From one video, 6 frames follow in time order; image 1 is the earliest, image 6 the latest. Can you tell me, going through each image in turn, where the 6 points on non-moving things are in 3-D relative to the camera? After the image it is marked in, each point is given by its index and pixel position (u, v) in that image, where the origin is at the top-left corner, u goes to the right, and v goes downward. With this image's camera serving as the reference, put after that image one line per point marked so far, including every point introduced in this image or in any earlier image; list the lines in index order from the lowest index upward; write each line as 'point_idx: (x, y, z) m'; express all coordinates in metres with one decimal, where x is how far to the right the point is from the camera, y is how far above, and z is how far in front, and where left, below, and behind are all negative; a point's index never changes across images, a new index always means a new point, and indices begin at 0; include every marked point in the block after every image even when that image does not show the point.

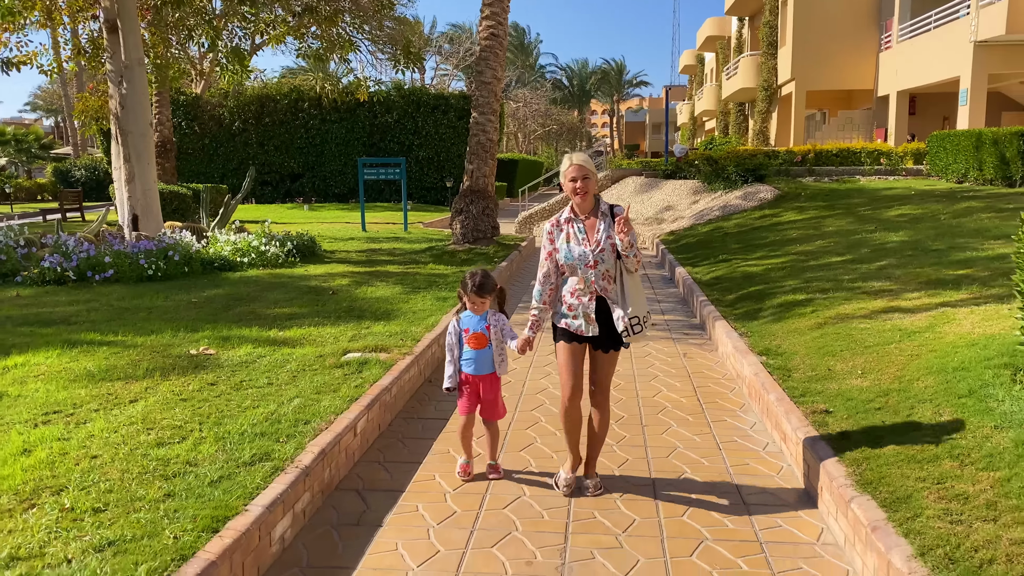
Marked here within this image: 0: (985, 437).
0: (+2.1, -0.7, +3.8) m
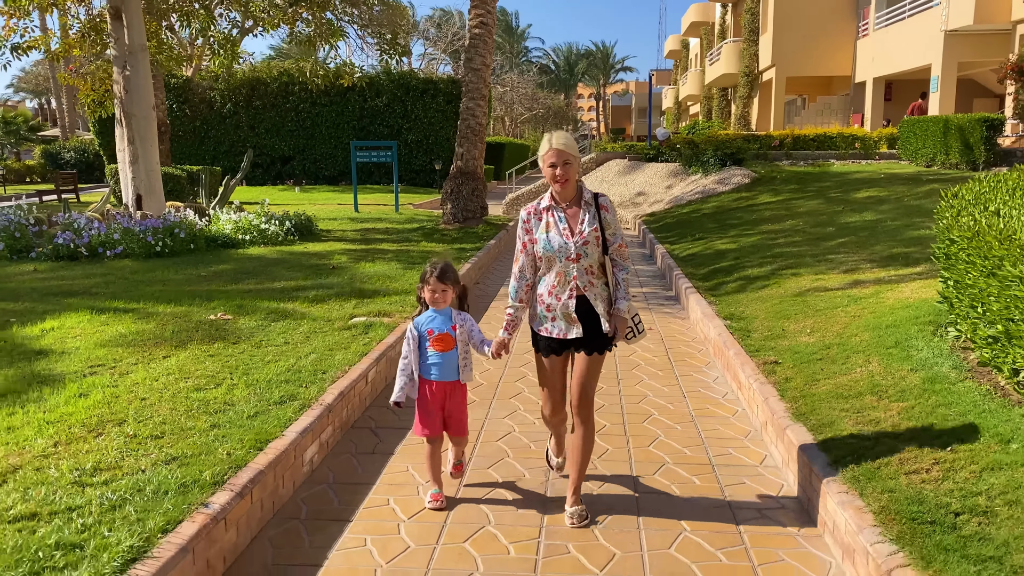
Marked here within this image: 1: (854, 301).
0: (+2.1, -0.5, +4.6) m
1: (+2.7, -0.1, +6.5) m
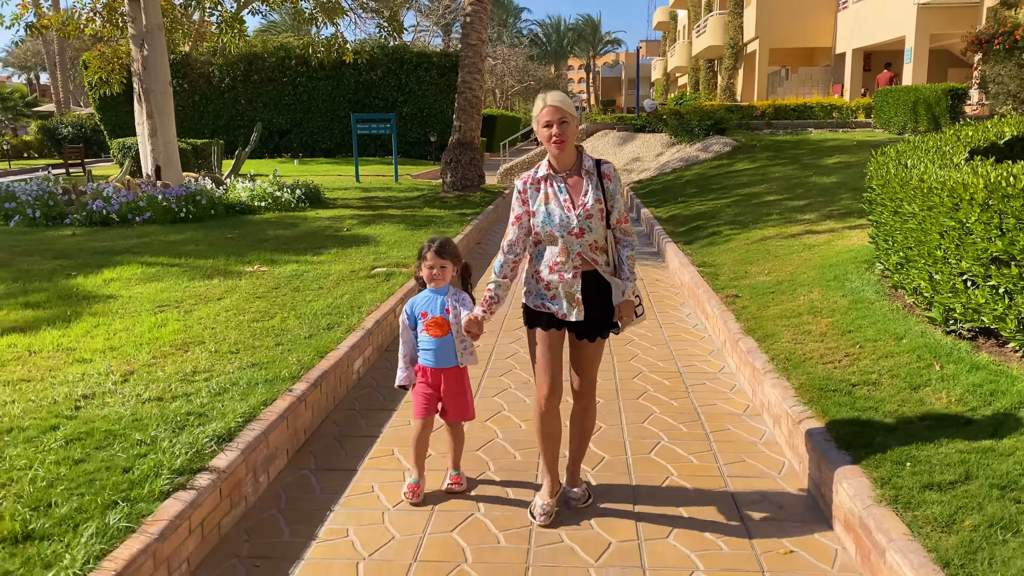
0: (+2.1, -0.1, +5.6) m
1: (+2.7, +0.4, +7.6) m
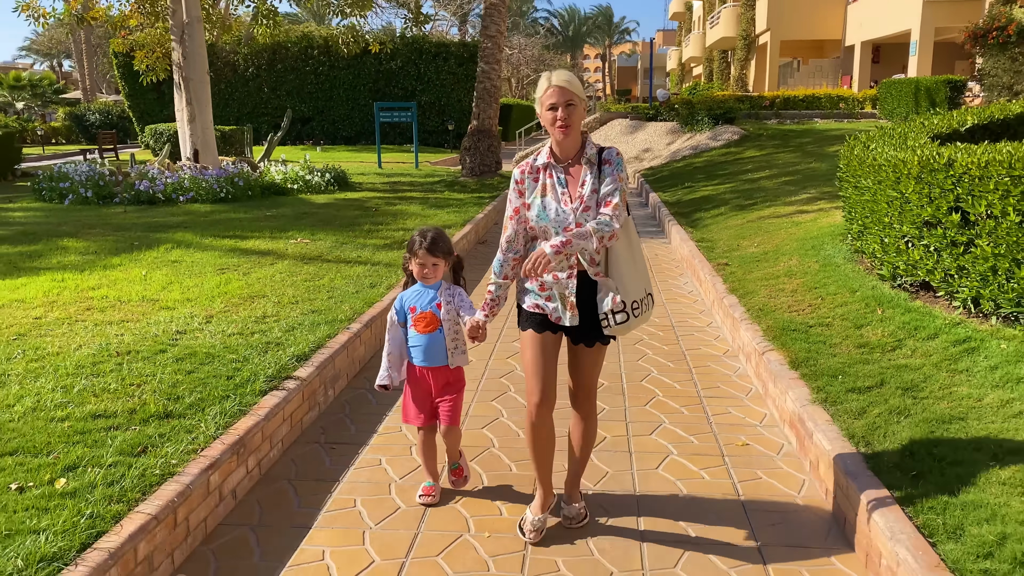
0: (+2.3, +0.2, +6.5) m
1: (+2.8, +0.6, +8.5) m
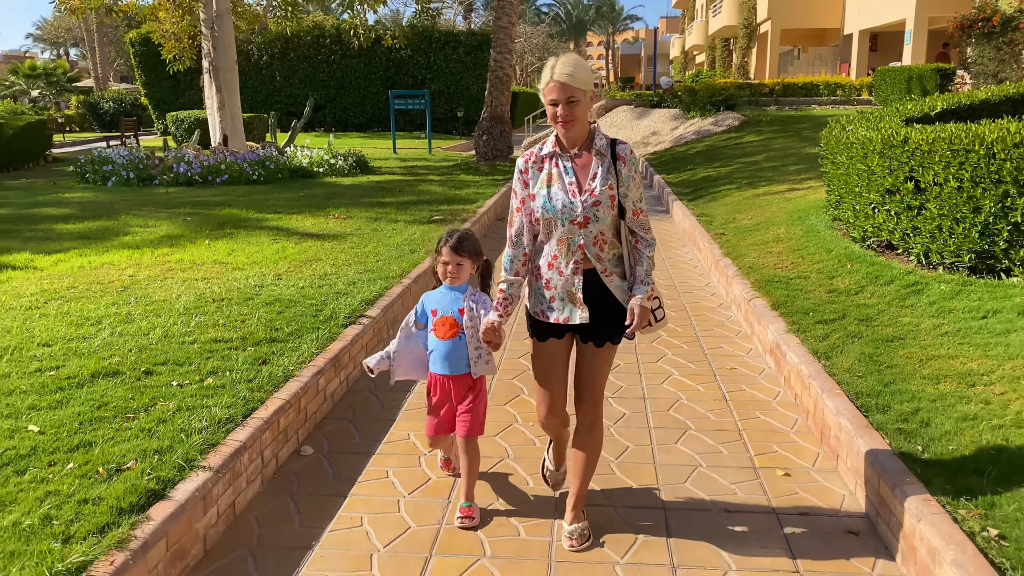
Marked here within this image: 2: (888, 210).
0: (+2.5, +0.5, +7.5) m
1: (+3.1, +1.0, +9.4) m
2: (+2.6, +0.5, +5.9) m
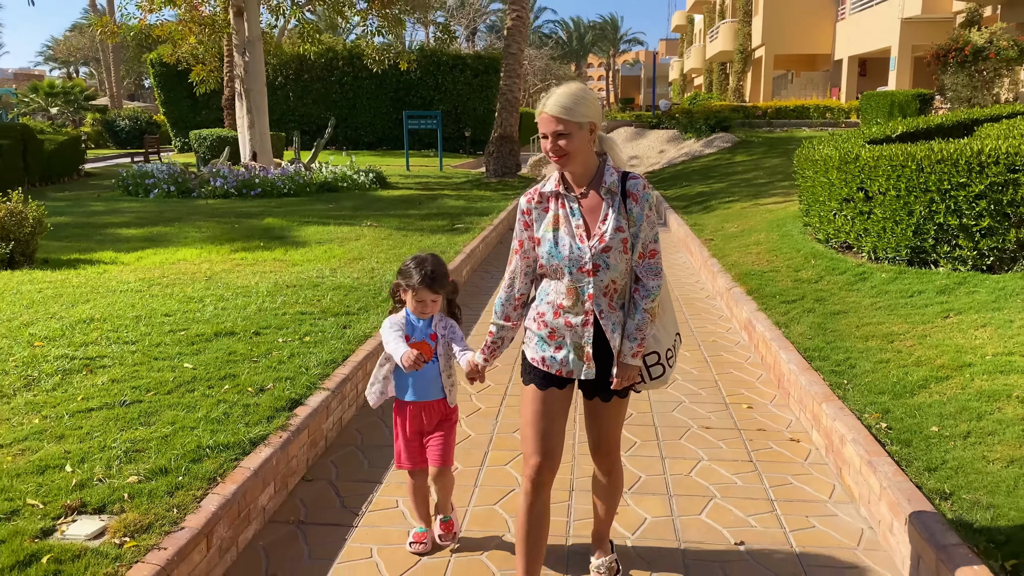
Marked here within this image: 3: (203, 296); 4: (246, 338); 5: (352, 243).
0: (+2.7, +0.5, +8.7) m
1: (+3.2, +1.0, +10.6) m
2: (+2.8, +0.6, +7.1) m
3: (-2.4, -0.1, +6.5) m
4: (-1.7, -0.3, +5.3) m
5: (-1.9, +0.5, +9.8) m
